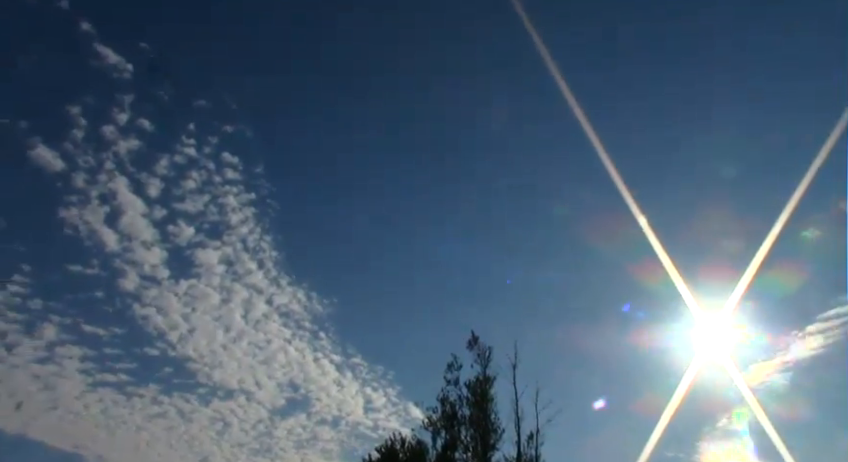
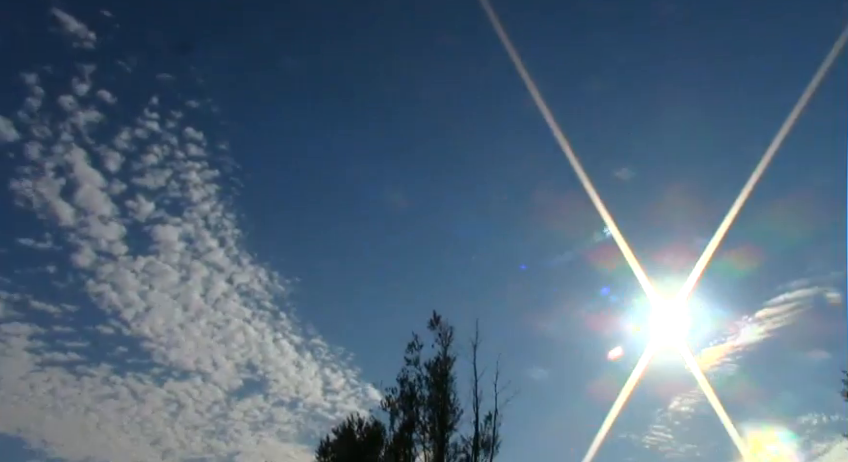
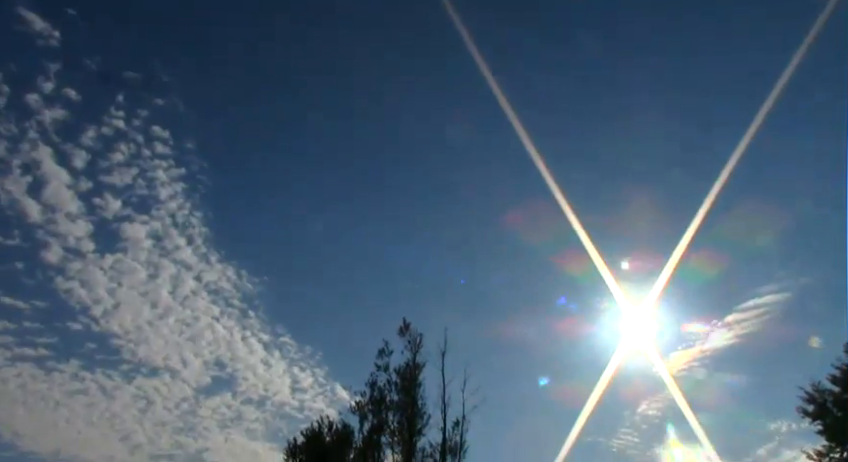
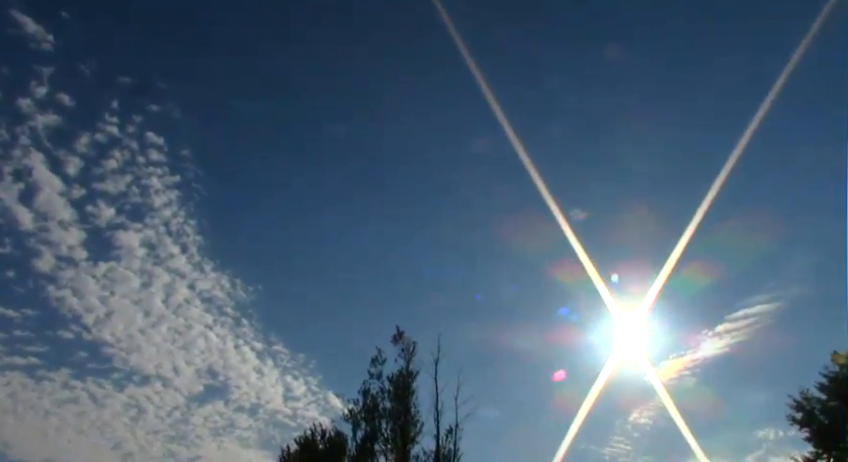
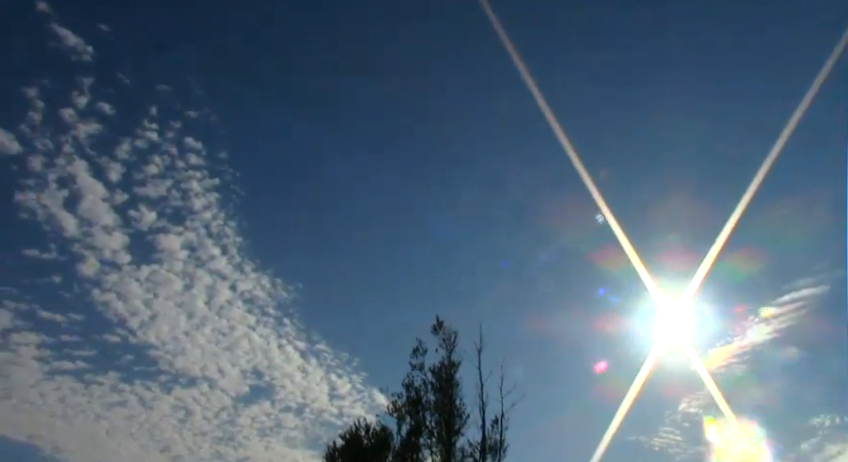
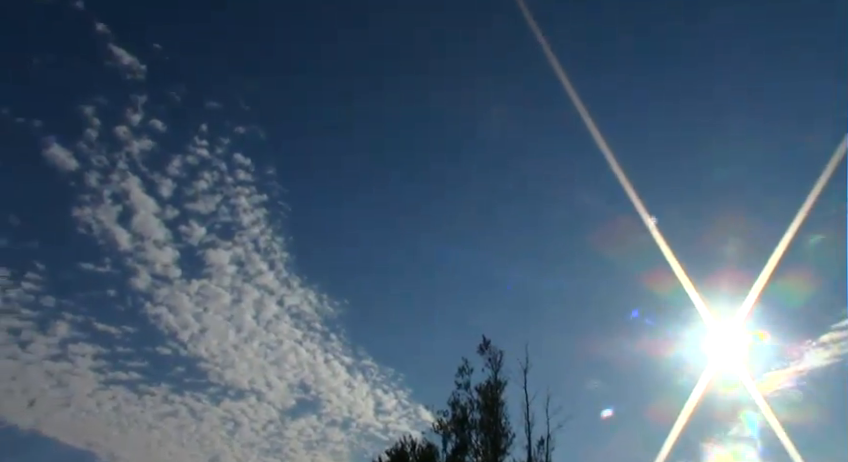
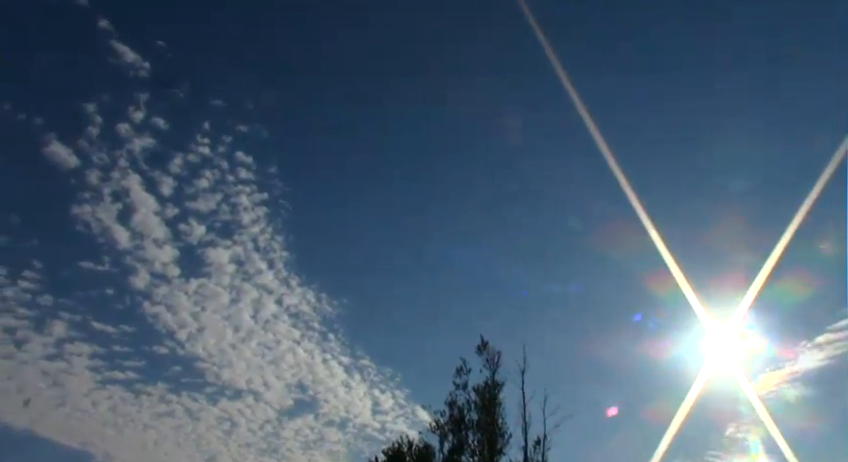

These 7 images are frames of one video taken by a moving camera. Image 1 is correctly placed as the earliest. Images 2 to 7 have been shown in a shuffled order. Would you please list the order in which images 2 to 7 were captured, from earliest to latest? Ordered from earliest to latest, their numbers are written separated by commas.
4, 5, 7, 3, 2, 6
